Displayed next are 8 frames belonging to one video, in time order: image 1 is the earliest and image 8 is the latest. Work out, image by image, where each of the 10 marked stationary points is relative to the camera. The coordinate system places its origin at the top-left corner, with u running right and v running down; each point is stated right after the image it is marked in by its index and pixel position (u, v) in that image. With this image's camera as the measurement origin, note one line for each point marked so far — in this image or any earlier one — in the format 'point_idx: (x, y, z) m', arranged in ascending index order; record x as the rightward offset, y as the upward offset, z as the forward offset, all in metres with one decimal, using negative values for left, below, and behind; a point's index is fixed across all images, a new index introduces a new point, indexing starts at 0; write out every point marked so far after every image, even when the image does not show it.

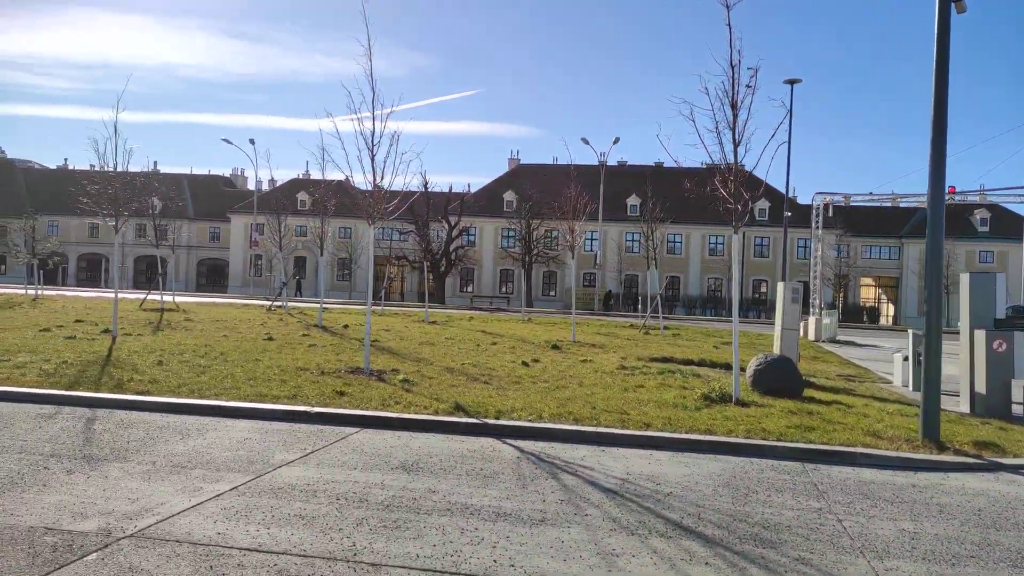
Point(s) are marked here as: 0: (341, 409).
0: (-2.0, -1.4, +8.4) m
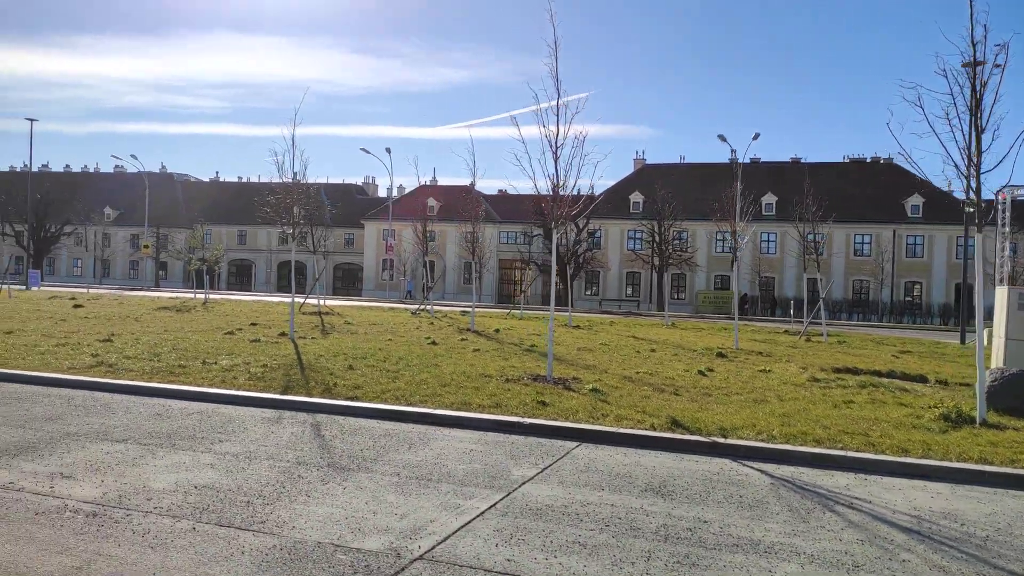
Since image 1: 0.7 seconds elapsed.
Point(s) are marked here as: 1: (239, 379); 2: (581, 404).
0: (+0.5, -1.5, +8.1) m
1: (-4.0, -1.3, +10.4) m
2: (+0.9, -1.5, +9.3) m
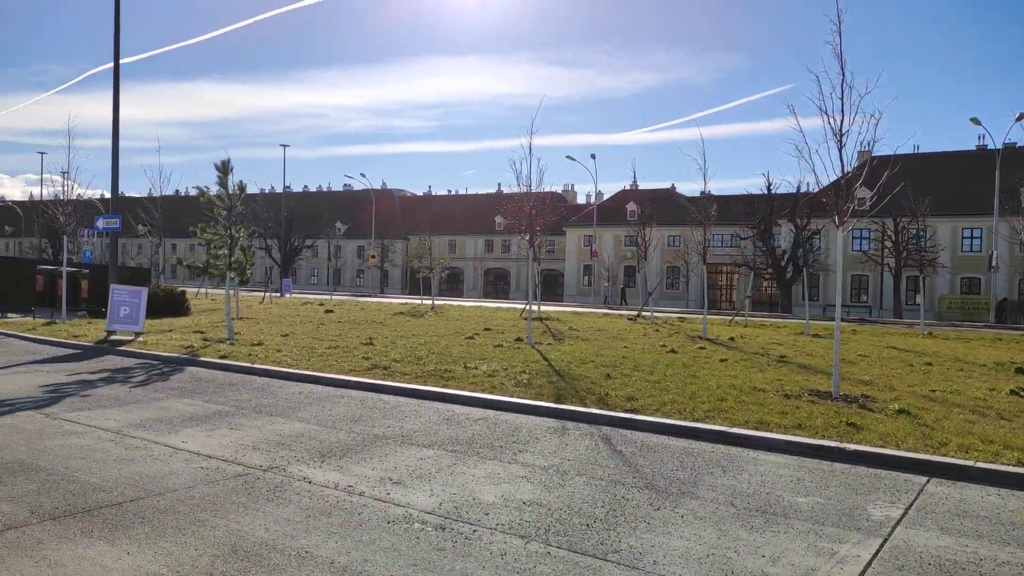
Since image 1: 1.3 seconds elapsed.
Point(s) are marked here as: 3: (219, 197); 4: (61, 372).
0: (+3.6, -1.6, +6.9) m
1: (-0.1, -1.4, +10.4) m
2: (+4.4, -1.6, +8.0) m
3: (-6.7, +2.0, +16.1) m
4: (-7.4, -1.4, +11.6) m
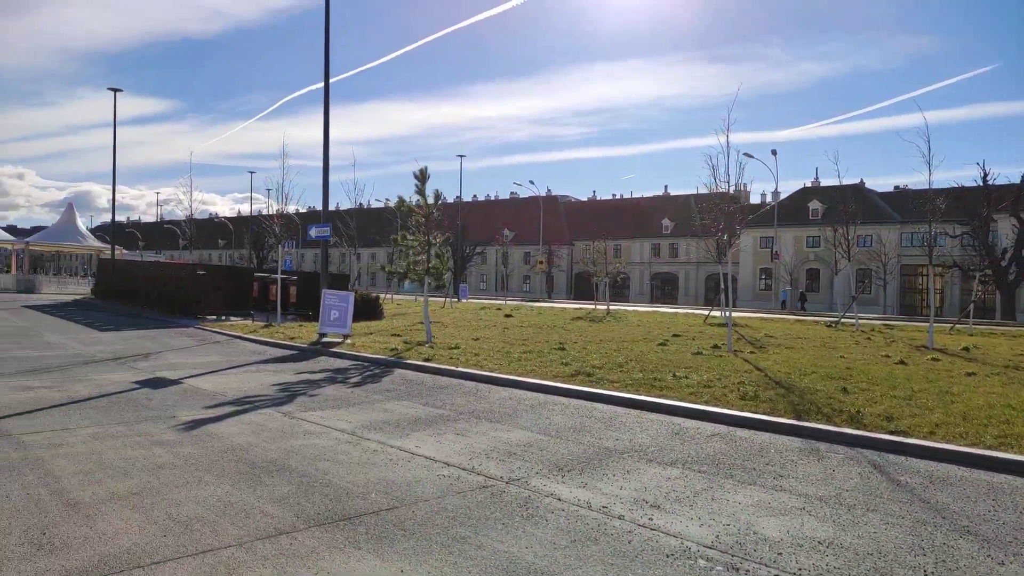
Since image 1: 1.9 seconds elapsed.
0: (+5.7, -1.6, +5.2) m
1: (+2.9, -1.5, +9.4) m
2: (+6.7, -1.6, +6.1) m
3: (-2.2, +1.9, +16.6) m
4: (-3.9, -1.5, +12.3) m
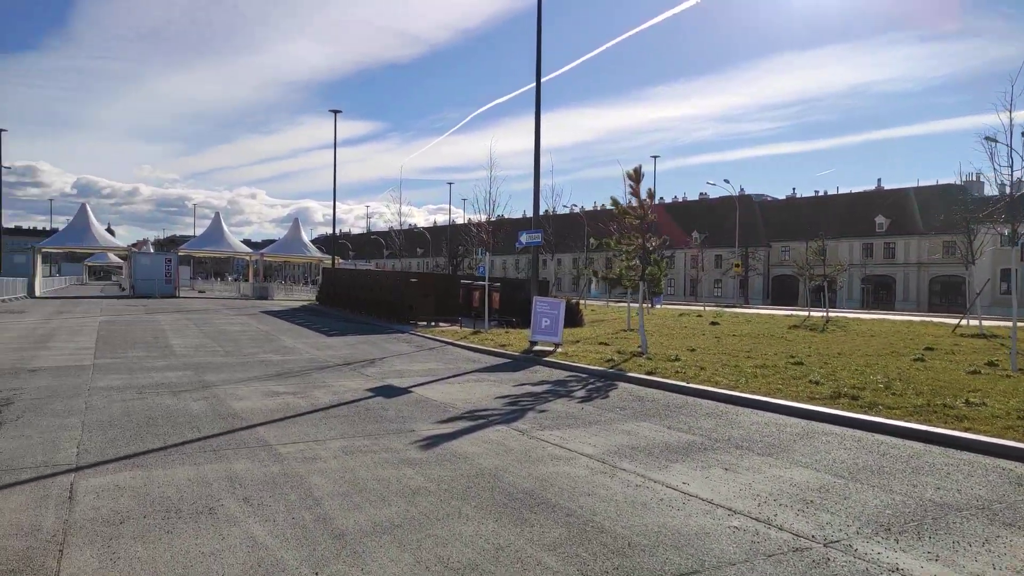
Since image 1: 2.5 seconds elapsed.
0: (+7.5, -1.6, +2.6) m
1: (+5.8, -1.5, +7.4) m
2: (+8.6, -1.6, +3.2) m
3: (+2.6, +1.7, +15.6) m
4: (-0.1, -1.6, +11.9) m
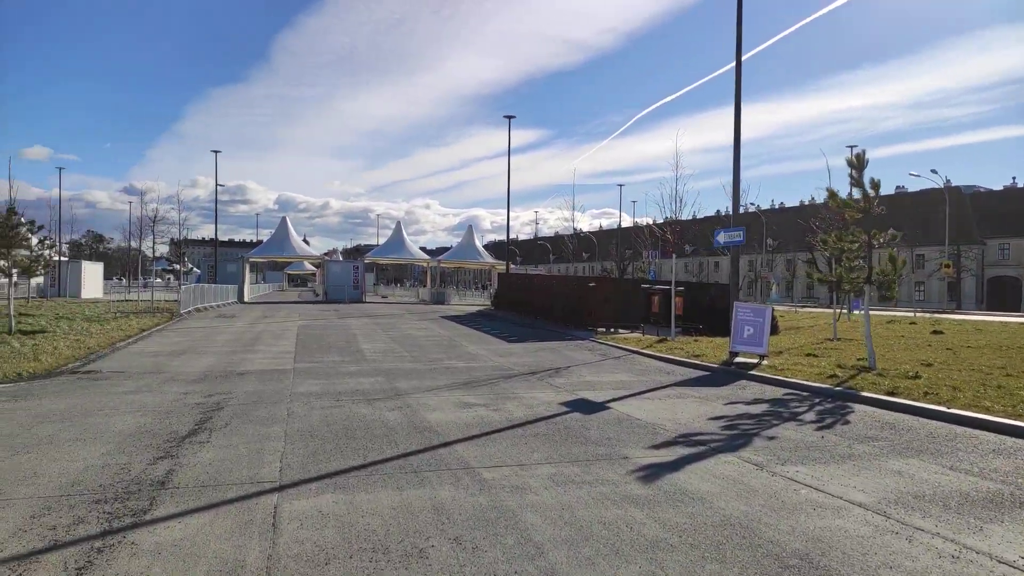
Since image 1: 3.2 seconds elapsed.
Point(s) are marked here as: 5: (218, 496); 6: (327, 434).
0: (+8.2, -1.6, -0.2) m
1: (+7.7, -1.6, +4.8) m
2: (+9.5, -1.6, +0.1) m
3: (+6.5, +1.7, +13.5) m
4: (+3.0, -1.7, +10.5) m
5: (-2.3, -1.6, +5.5) m
6: (-2.1, -1.6, +7.9) m
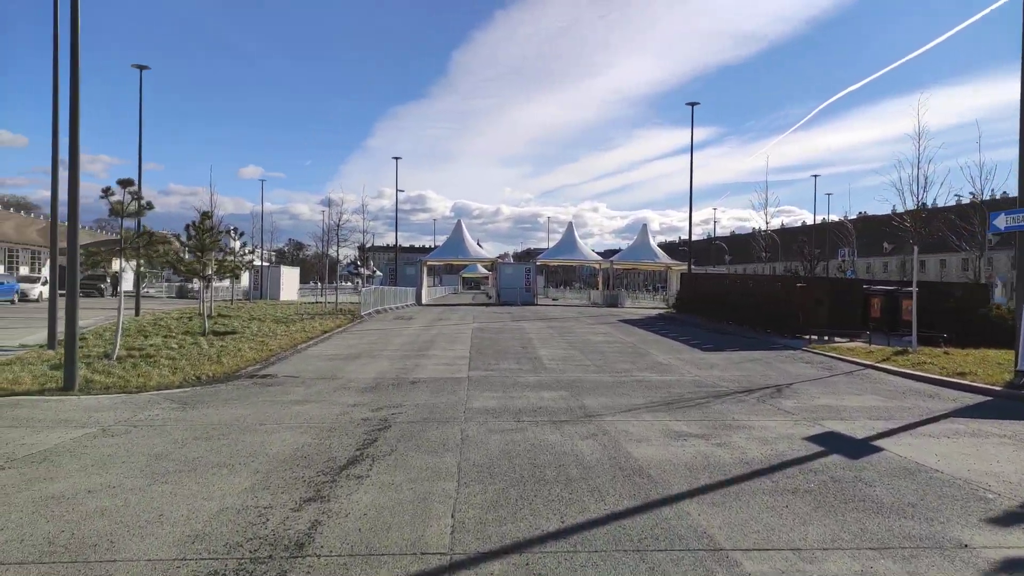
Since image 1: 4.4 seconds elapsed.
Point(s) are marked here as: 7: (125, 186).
0: (+8.1, -1.5, -4.2) m
1: (+8.8, -1.5, +0.8) m
2: (+9.4, -1.5, -4.1) m
3: (+9.7, +1.7, +9.7) m
4: (+5.5, -1.6, +7.5) m
5: (-0.8, -1.6, +3.9) m
6: (0.0, -1.6, +6.1) m
7: (-8.0, +2.1, +14.5) m
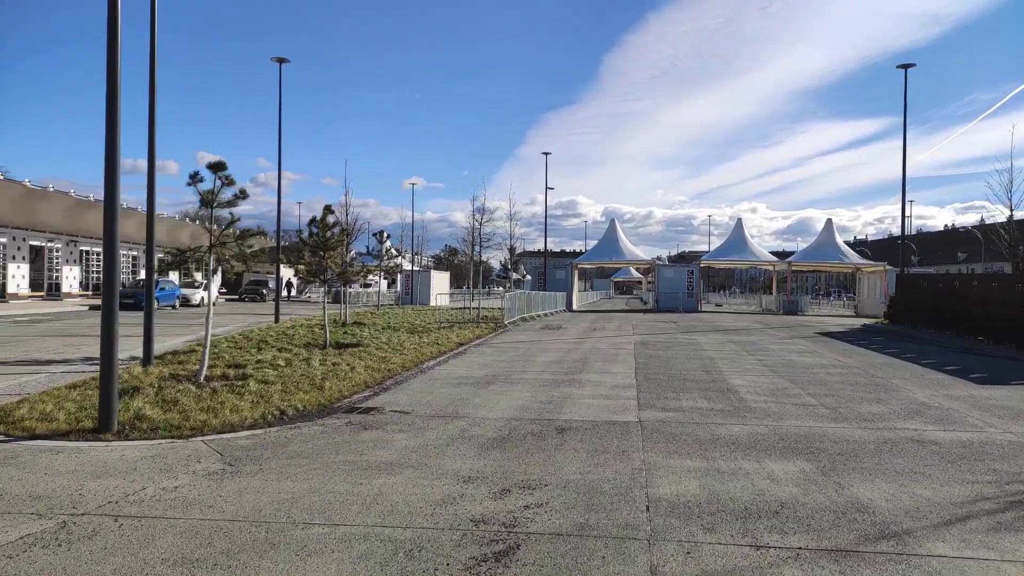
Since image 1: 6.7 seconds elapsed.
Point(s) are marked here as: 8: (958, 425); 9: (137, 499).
0: (+6.7, -1.4, -9.6) m
1: (+8.5, -1.5, -4.8) m
2: (+8.0, -1.4, -9.8) m
3: (+11.2, +1.7, +3.6) m
4: (+6.7, -1.7, +2.4) m
5: (-0.3, -1.6, +0.1) m
6: (+1.0, -1.6, +2.2) m
7: (-5.0, +2.0, +12.1) m
8: (+5.5, -1.6, +8.7) m
9: (-3.0, -1.7, +5.6) m
